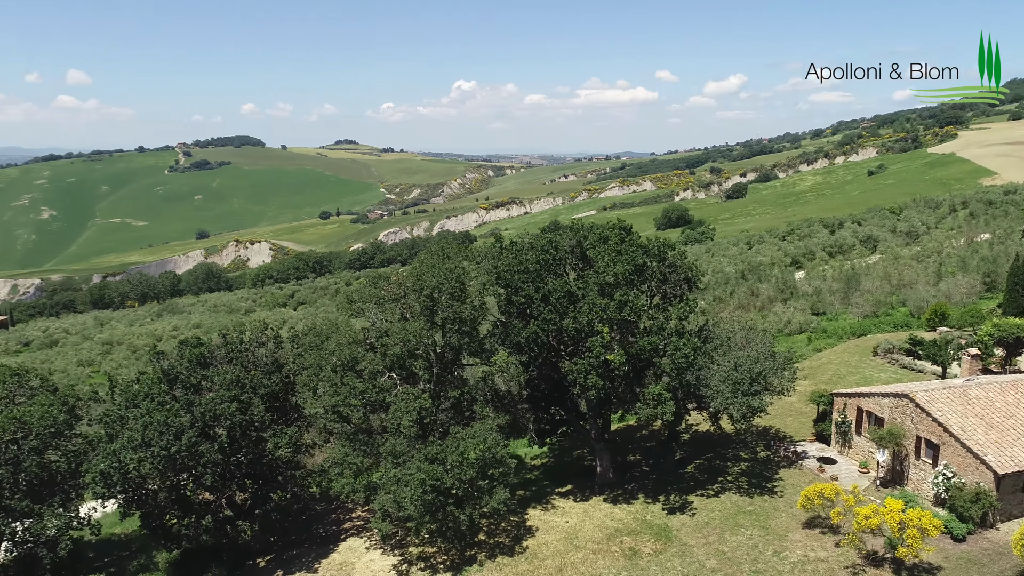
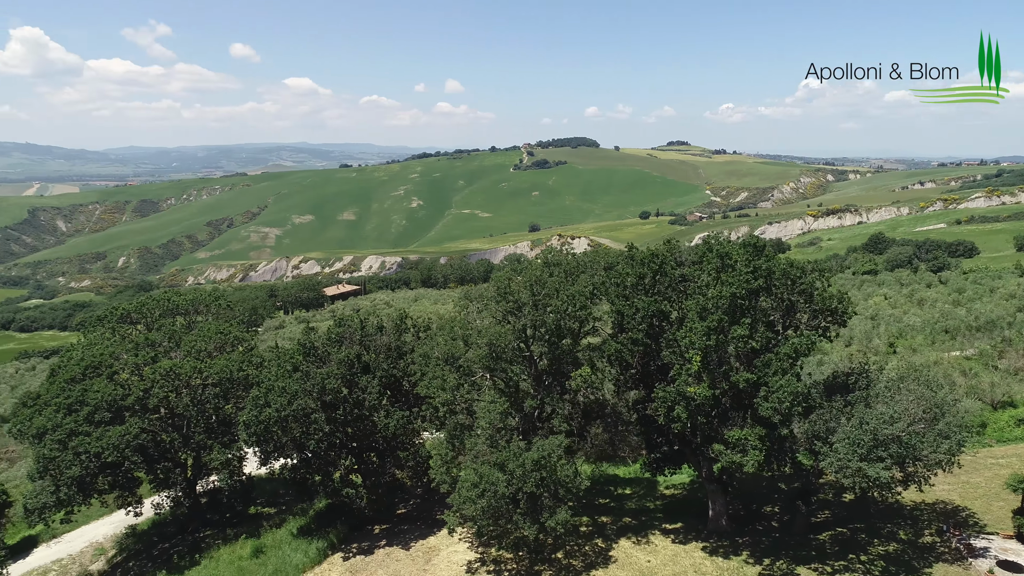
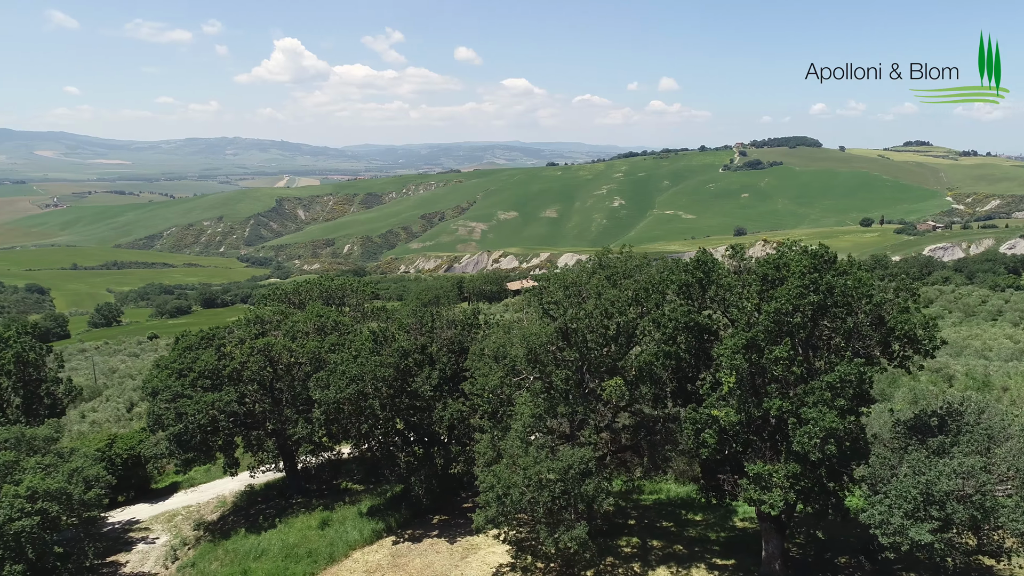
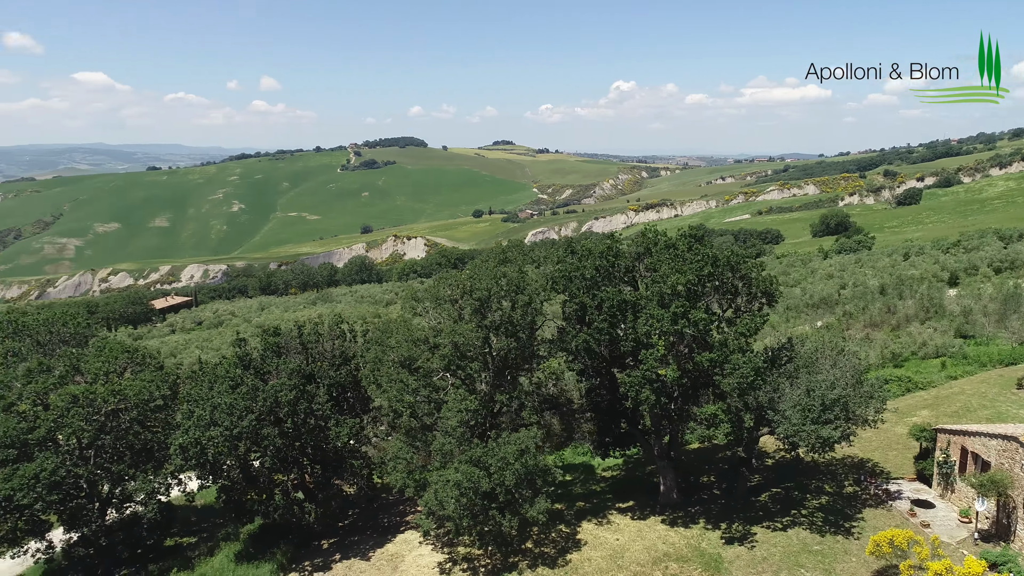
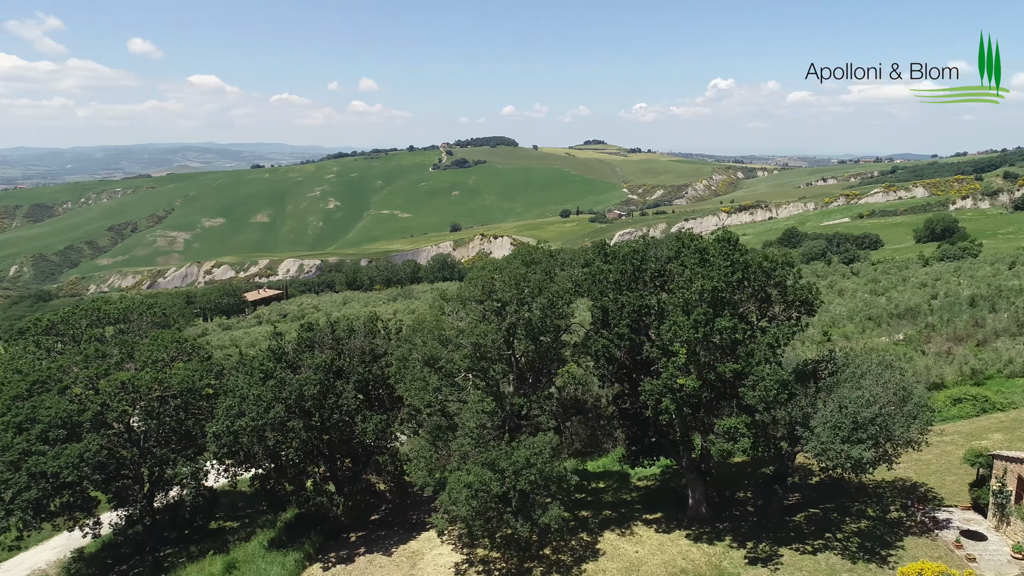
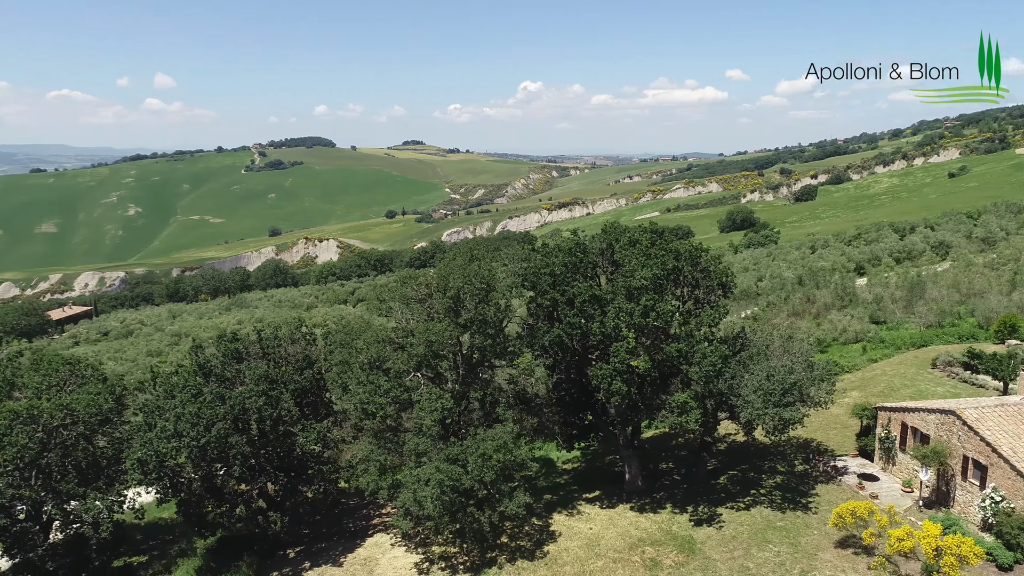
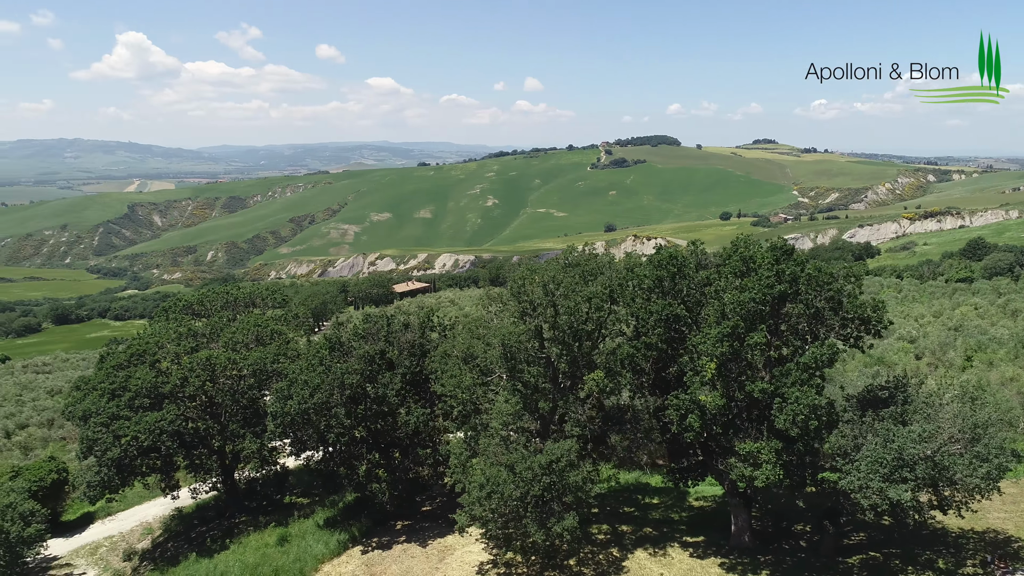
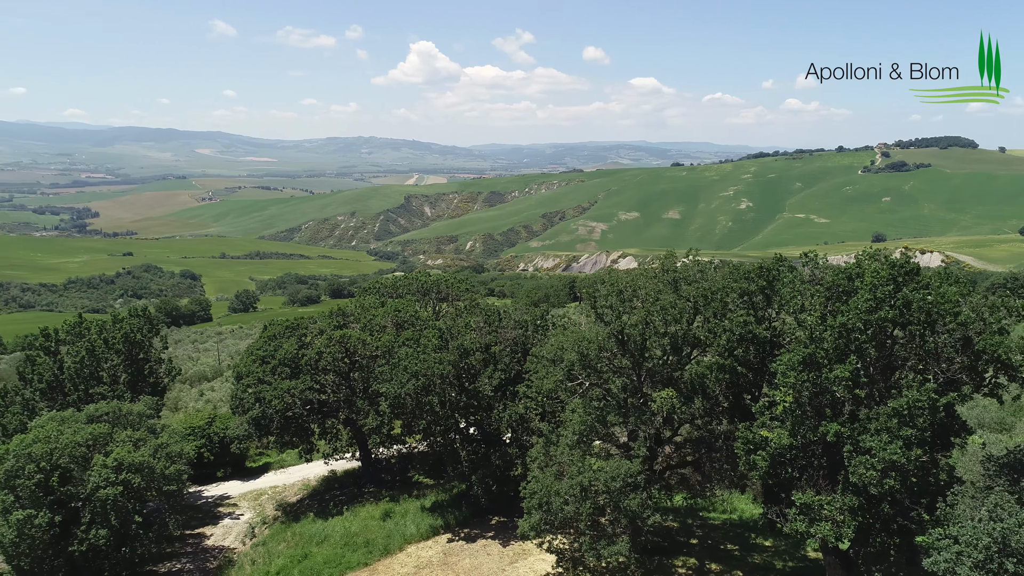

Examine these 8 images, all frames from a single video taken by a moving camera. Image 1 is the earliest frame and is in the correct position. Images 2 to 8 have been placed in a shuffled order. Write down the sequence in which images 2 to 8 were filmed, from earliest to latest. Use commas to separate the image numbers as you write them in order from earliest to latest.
6, 4, 5, 2, 7, 3, 8
